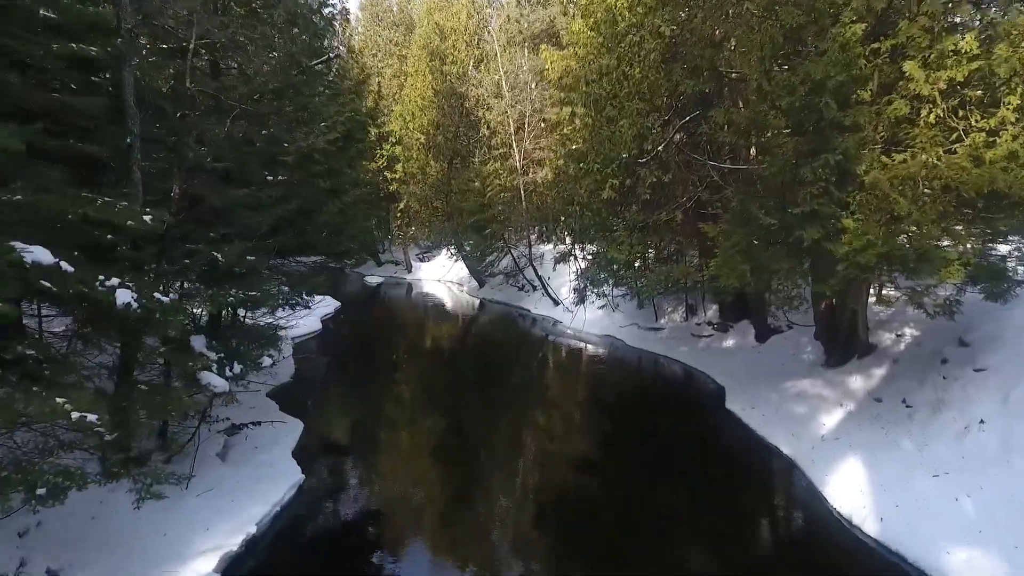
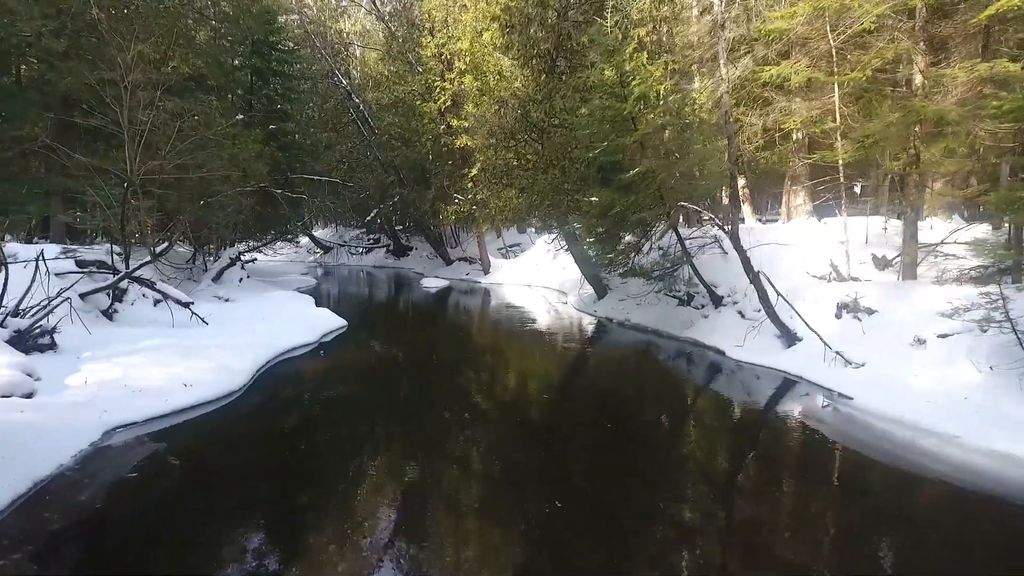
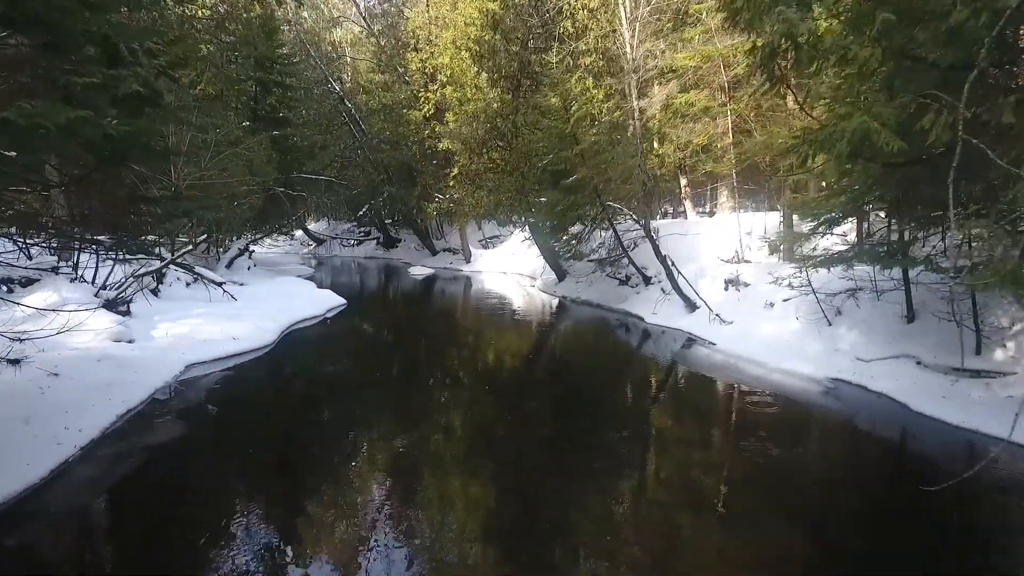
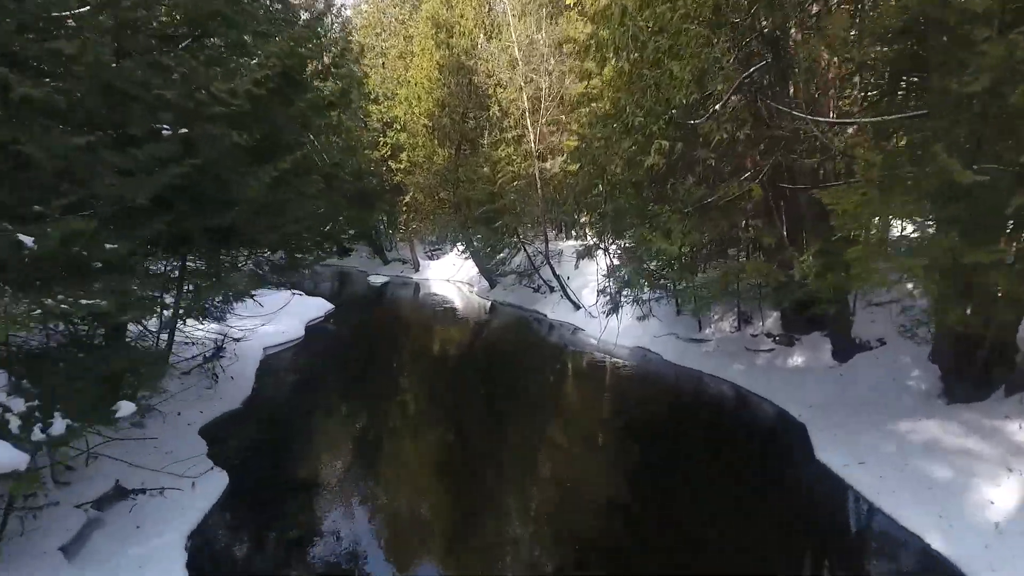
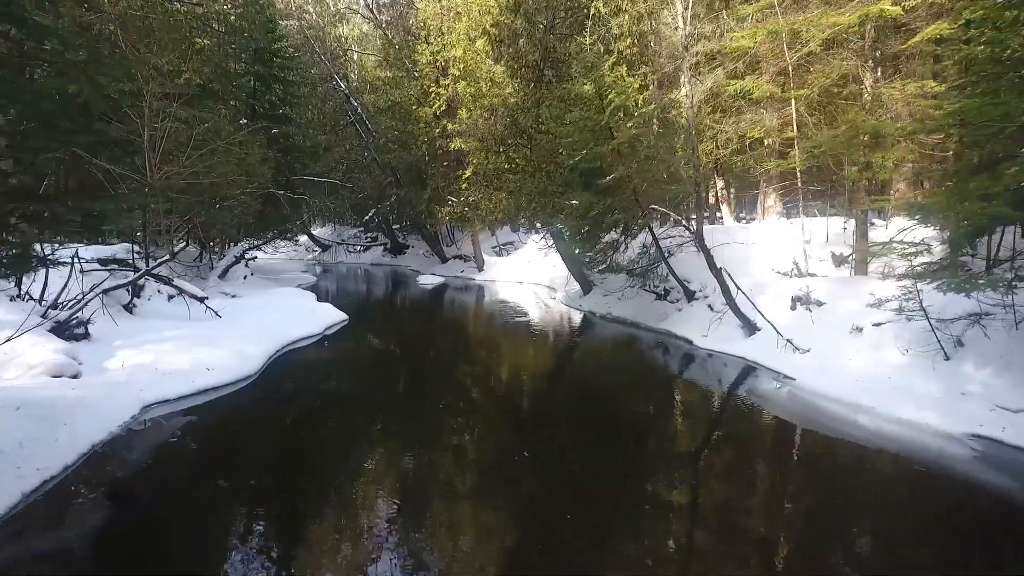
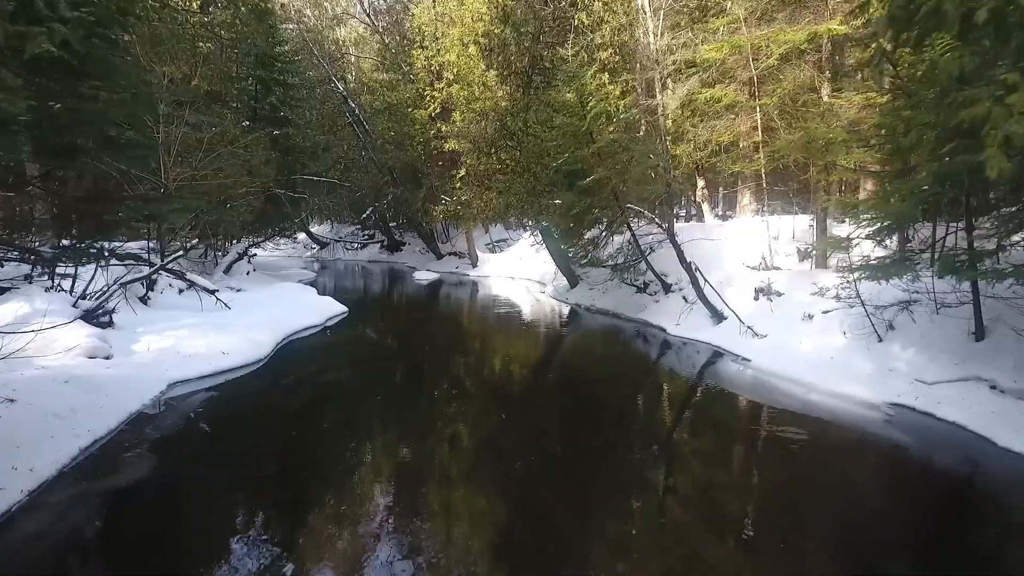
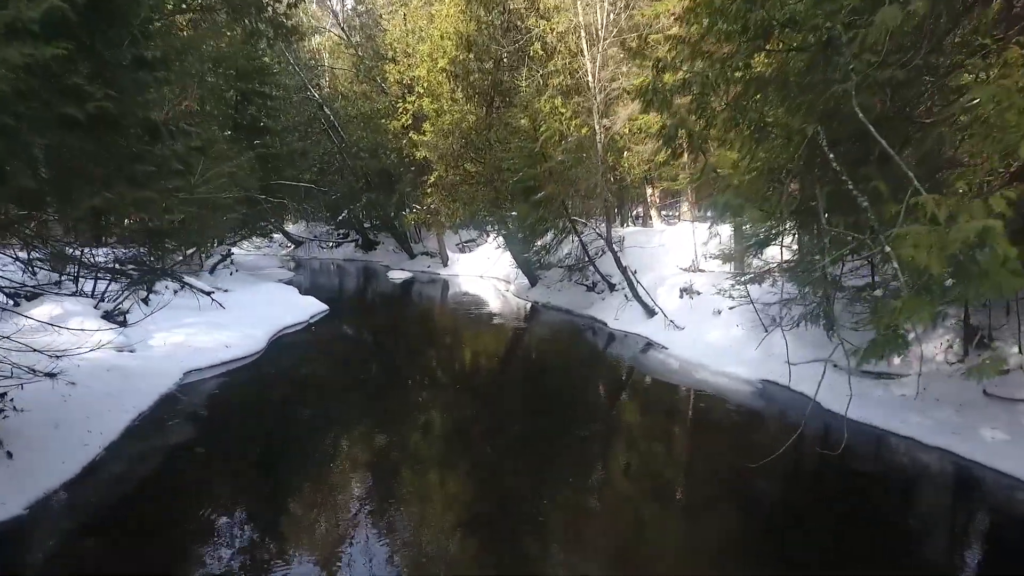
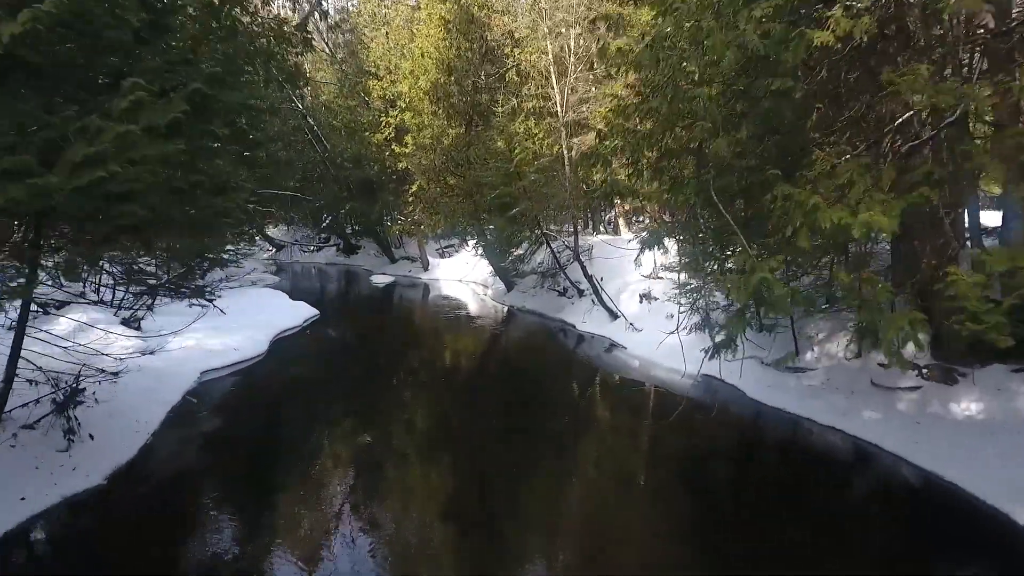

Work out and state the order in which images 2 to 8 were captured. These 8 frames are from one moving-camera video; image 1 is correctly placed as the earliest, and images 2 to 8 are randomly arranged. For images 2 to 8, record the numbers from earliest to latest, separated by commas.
4, 8, 7, 3, 6, 5, 2
